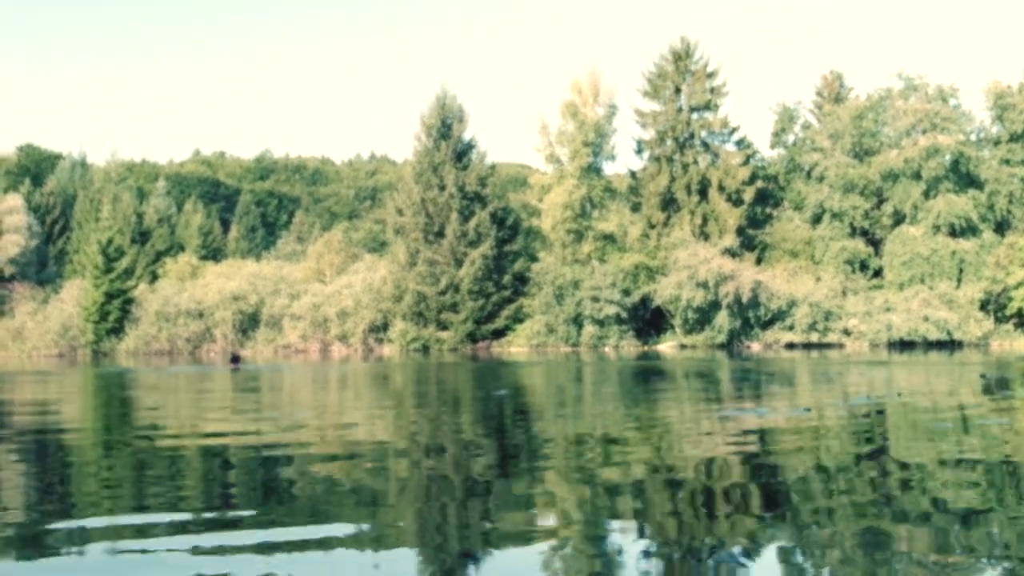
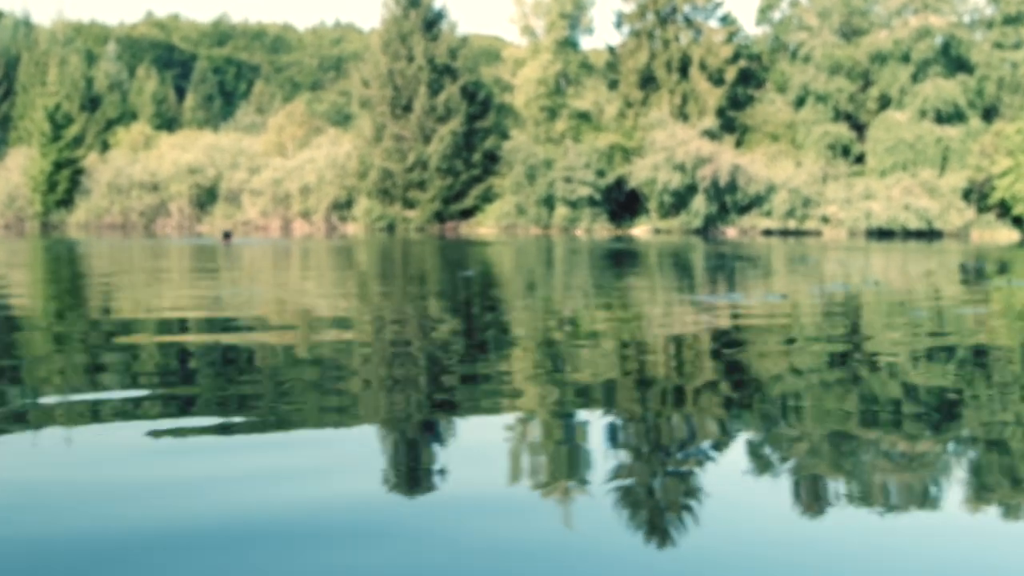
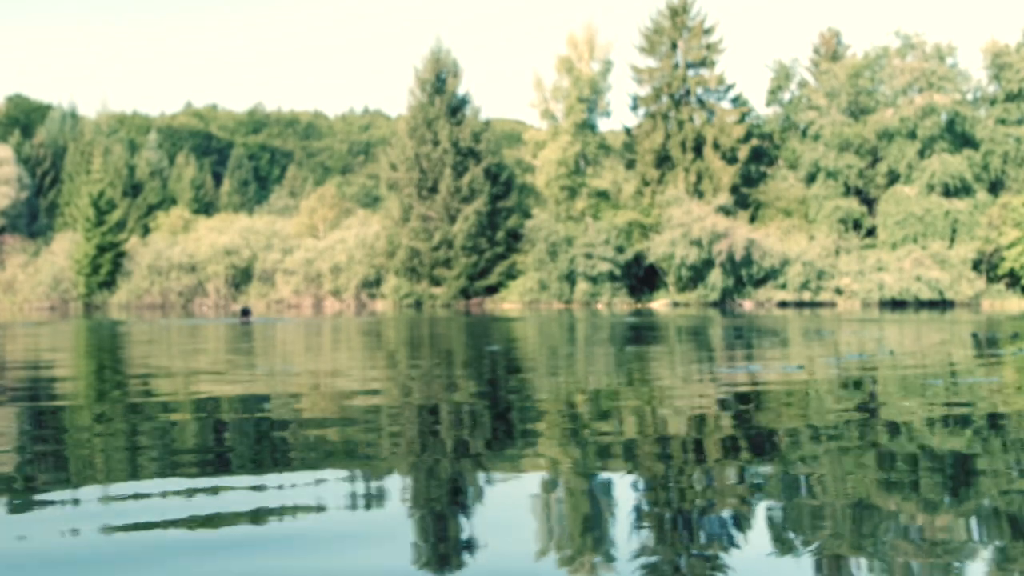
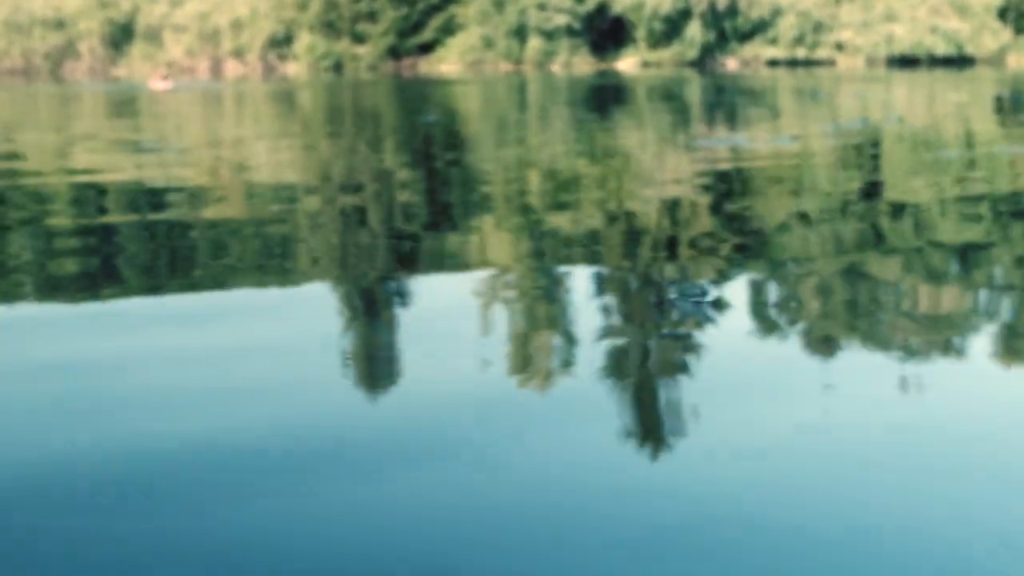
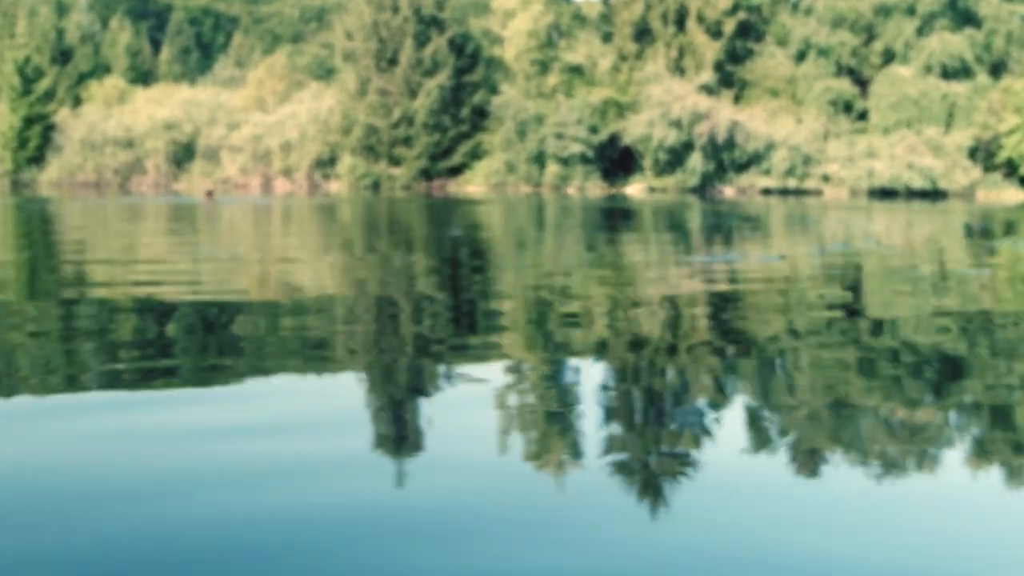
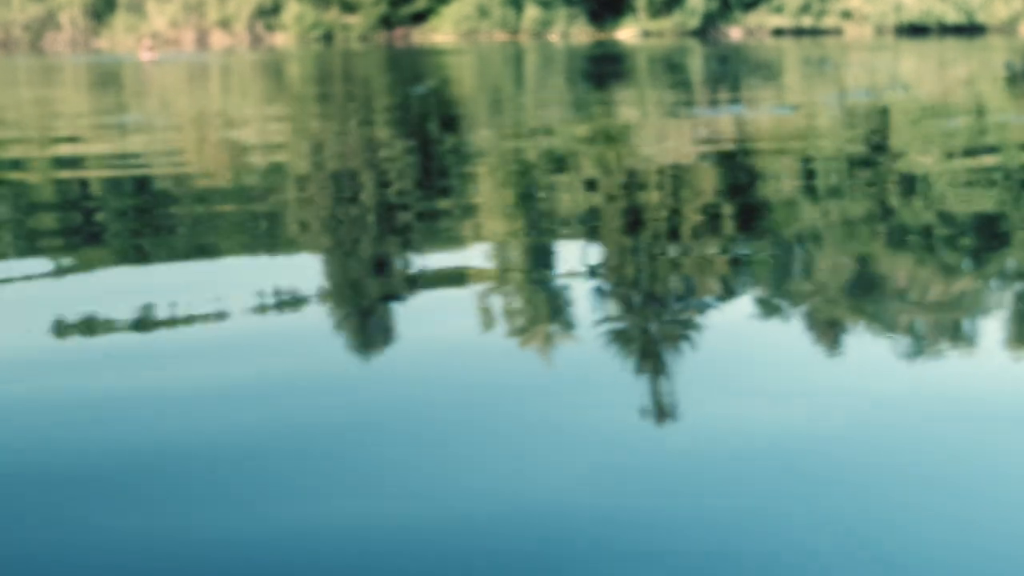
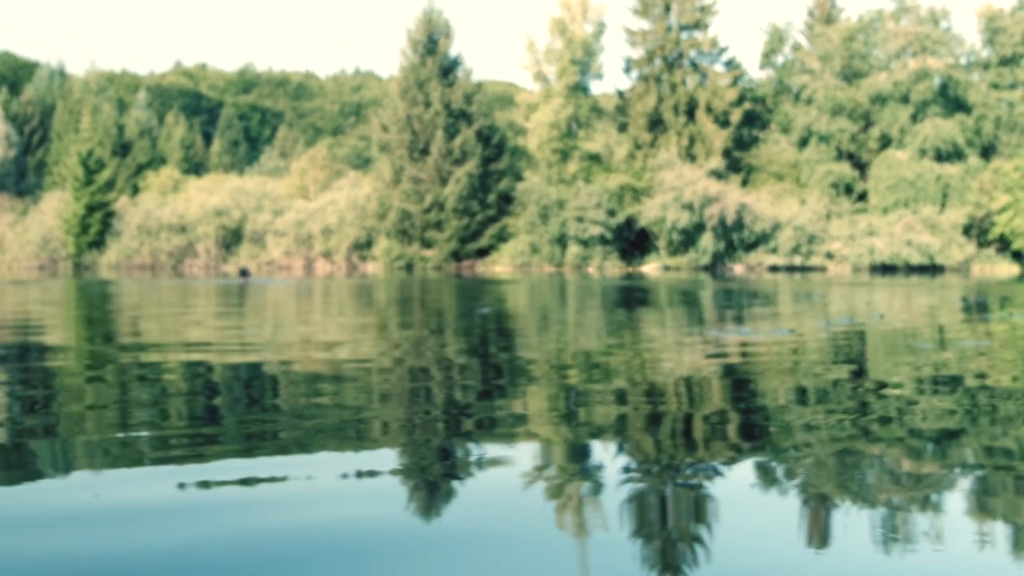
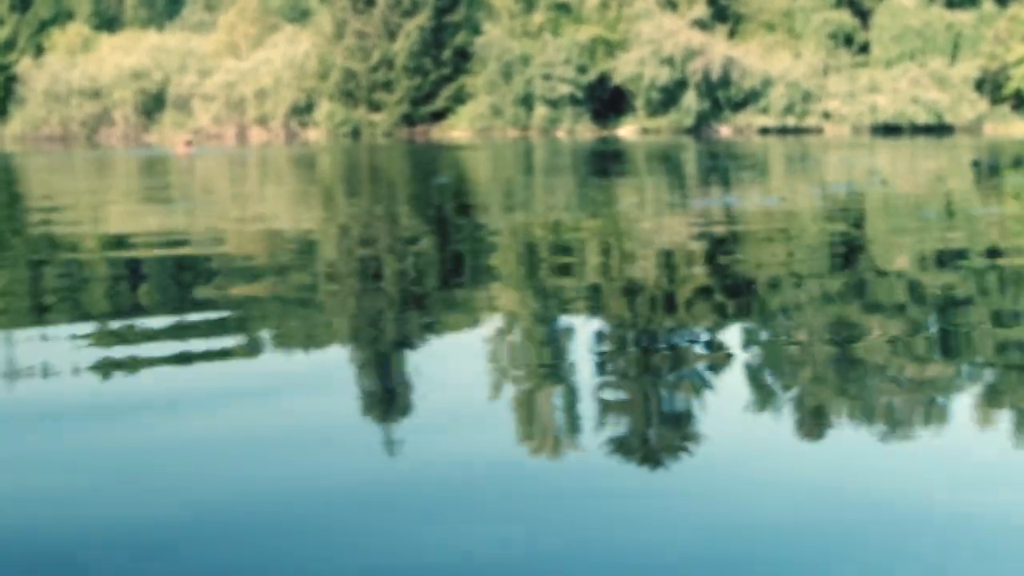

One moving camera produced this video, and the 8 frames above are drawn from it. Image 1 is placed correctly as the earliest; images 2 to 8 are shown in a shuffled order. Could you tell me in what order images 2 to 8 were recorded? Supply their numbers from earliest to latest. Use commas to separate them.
3, 7, 2, 5, 8, 4, 6
